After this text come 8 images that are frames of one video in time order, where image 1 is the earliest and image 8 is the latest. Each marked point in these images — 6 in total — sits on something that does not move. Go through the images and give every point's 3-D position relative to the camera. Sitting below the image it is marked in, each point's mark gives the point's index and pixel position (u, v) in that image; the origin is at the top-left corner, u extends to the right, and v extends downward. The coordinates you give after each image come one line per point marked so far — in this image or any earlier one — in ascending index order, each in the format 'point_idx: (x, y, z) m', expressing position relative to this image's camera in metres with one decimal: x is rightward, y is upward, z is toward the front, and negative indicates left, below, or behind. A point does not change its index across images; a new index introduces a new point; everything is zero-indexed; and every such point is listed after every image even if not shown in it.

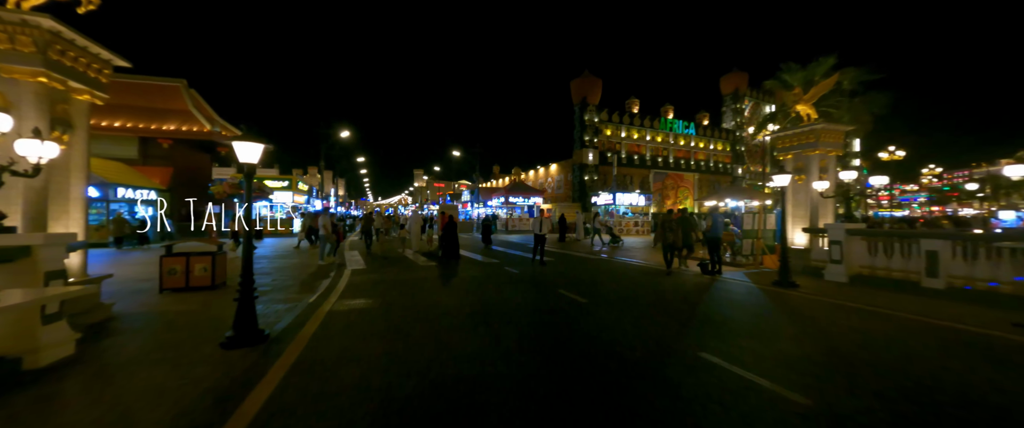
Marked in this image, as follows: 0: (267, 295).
0: (-5.6, -1.9, +8.9) m
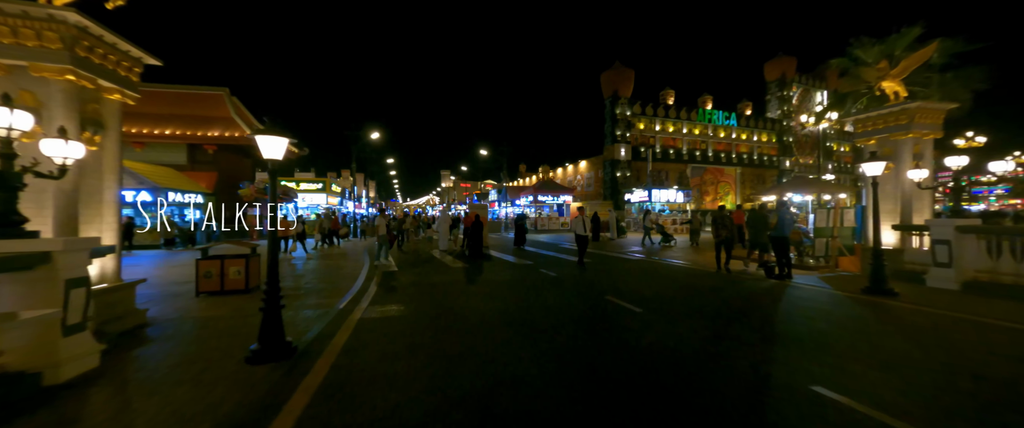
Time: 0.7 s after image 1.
0: (-4.7, -1.9, +8.6) m
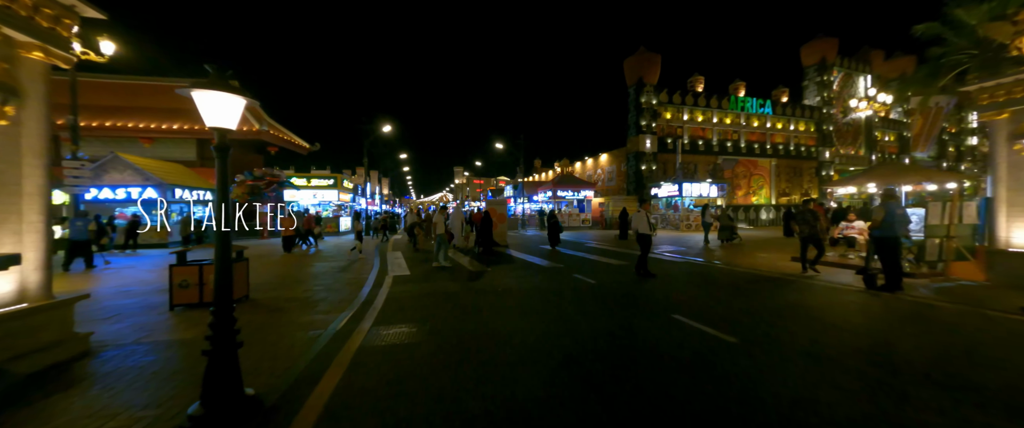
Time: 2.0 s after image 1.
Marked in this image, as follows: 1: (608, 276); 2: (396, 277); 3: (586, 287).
0: (-4.0, -1.8, +7.0) m
1: (+2.5, -1.6, +10.0) m
2: (-3.2, -1.7, +10.6) m
3: (+1.8, -1.7, +9.1) m
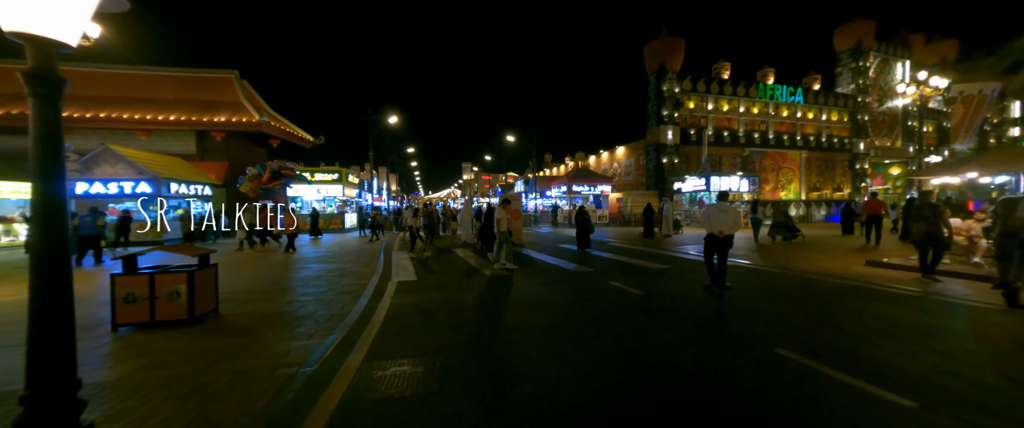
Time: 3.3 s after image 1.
0: (-3.5, -1.7, +5.4) m
1: (+3.1, -1.5, +8.3) m
2: (-2.6, -1.6, +9.0) m
3: (+2.3, -1.6, +7.4) m
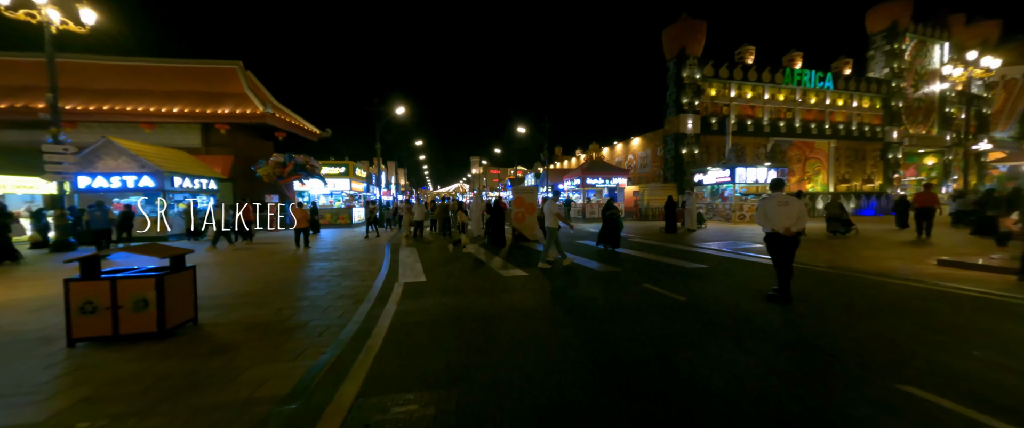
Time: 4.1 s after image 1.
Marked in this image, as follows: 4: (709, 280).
0: (-3.1, -1.7, +4.5) m
1: (+3.5, -1.4, +7.2) m
2: (-2.2, -1.5, +8.0) m
3: (+2.7, -1.5, +6.3) m
4: (+4.1, -1.4, +8.1) m
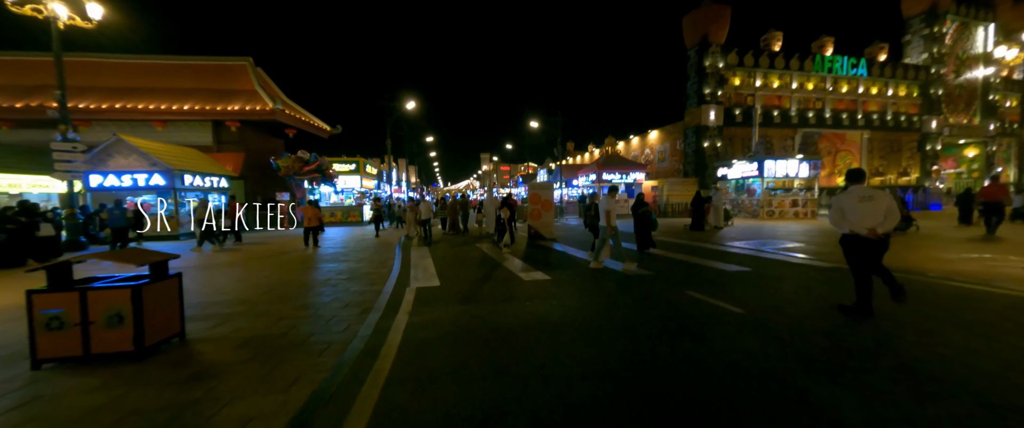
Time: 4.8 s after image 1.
0: (-2.8, -1.7, +3.8) m
1: (+3.9, -1.3, +6.2) m
2: (-1.7, -1.5, +7.3) m
3: (+3.1, -1.5, +5.4) m
4: (+4.5, -1.3, +7.2) m
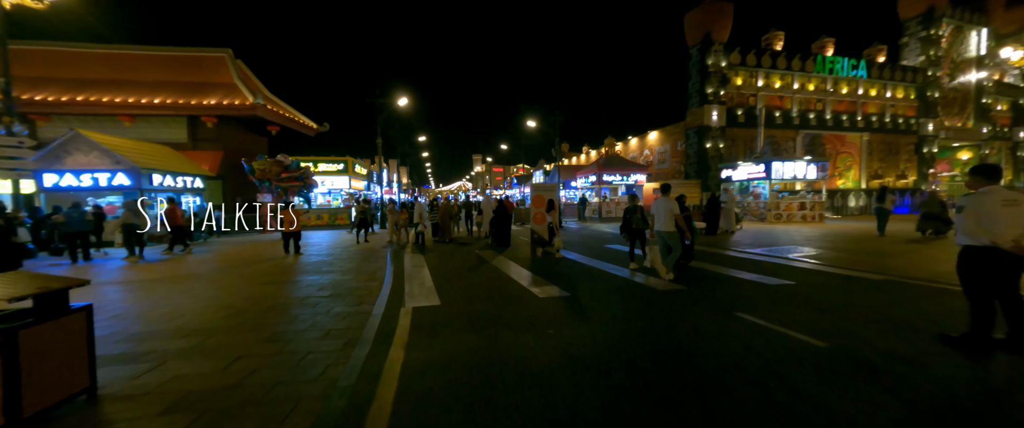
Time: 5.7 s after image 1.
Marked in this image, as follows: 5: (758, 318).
0: (-2.4, -1.8, +2.5) m
1: (+4.2, -1.4, +5.1) m
2: (-1.5, -1.6, +6.0) m
3: (+3.4, -1.6, +4.3) m
4: (+4.8, -1.4, +6.1) m
5: (+3.5, -1.5, +5.8) m
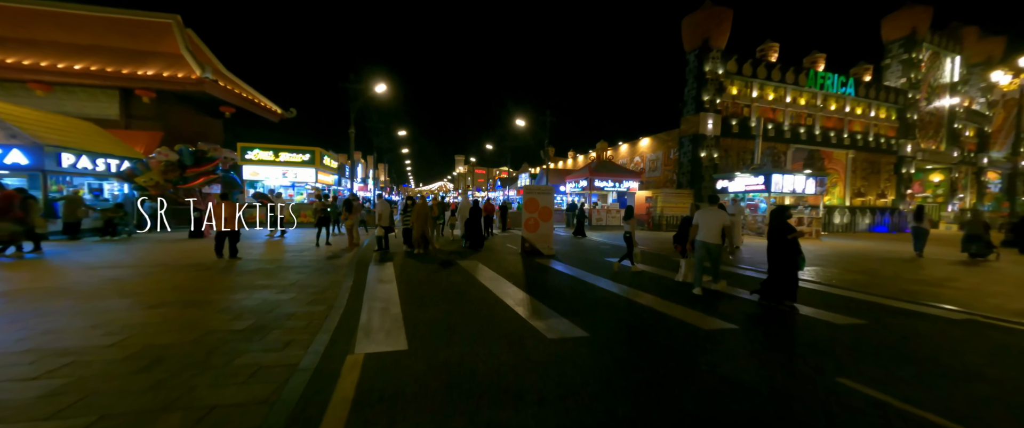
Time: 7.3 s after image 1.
0: (-2.2, -1.7, +0.3) m
1: (+4.3, -1.7, +3.4) m
2: (-1.4, -1.6, +3.9) m
3: (+3.6, -1.8, +2.5) m
4: (+4.8, -1.7, +4.4) m
5: (+3.6, -1.7, +4.0) m
